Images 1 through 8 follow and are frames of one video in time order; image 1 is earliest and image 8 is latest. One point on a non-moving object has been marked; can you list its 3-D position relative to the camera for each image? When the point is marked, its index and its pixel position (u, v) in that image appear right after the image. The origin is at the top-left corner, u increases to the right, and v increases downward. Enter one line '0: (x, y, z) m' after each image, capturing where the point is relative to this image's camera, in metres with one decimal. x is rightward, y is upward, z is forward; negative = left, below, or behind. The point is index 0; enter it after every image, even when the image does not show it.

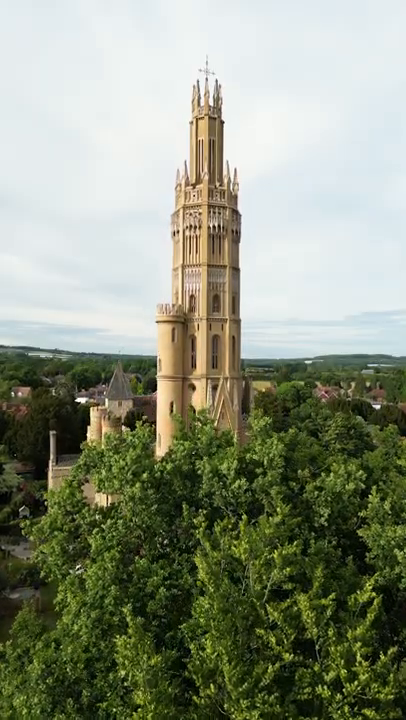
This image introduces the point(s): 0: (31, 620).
0: (-5.2, -8.0, +14.9) m
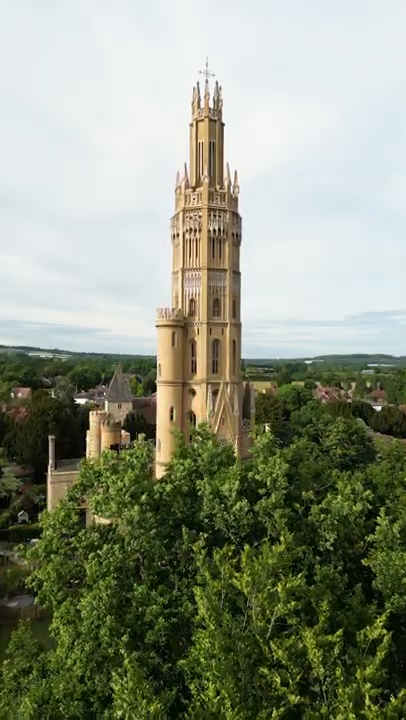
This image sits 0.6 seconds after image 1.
0: (-5.2, -8.4, +14.5) m
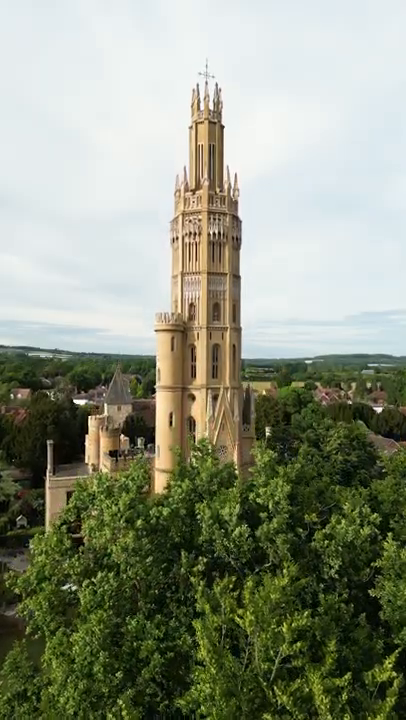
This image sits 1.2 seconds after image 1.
0: (-5.2, -8.8, +14.1) m
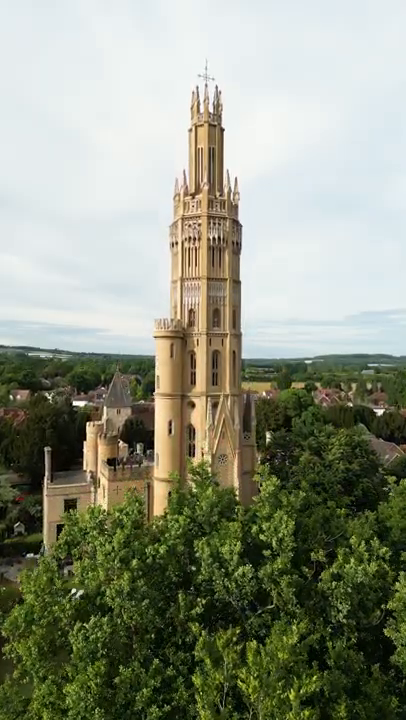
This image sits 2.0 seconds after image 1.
0: (-5.3, -9.3, +13.4) m
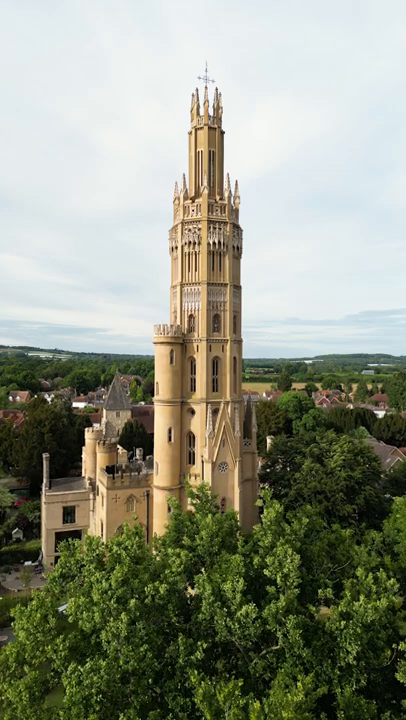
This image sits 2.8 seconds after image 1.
0: (-5.2, -9.8, +12.9) m
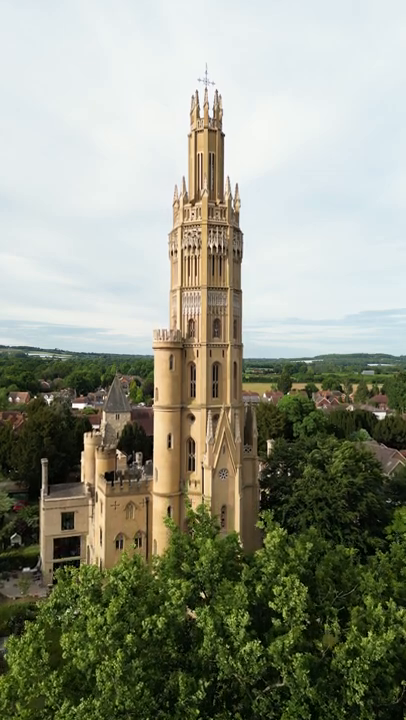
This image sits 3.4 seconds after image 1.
0: (-5.2, -10.2, +12.5) m
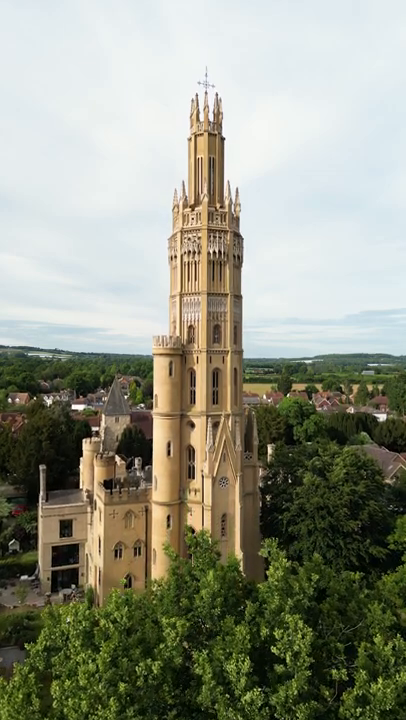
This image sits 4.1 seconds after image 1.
0: (-5.2, -10.7, +12.0) m
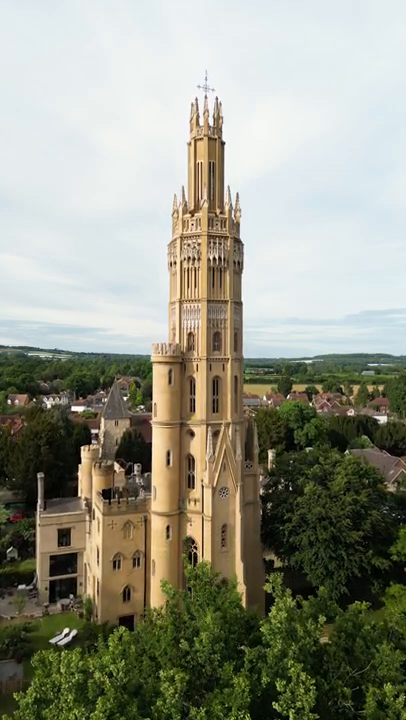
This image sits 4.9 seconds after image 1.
0: (-5.2, -11.3, +11.5) m
